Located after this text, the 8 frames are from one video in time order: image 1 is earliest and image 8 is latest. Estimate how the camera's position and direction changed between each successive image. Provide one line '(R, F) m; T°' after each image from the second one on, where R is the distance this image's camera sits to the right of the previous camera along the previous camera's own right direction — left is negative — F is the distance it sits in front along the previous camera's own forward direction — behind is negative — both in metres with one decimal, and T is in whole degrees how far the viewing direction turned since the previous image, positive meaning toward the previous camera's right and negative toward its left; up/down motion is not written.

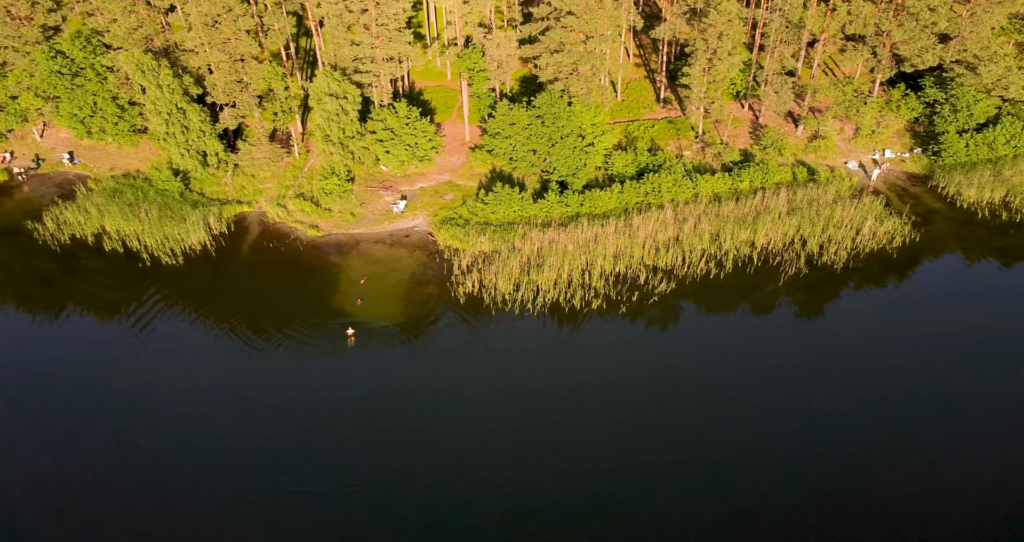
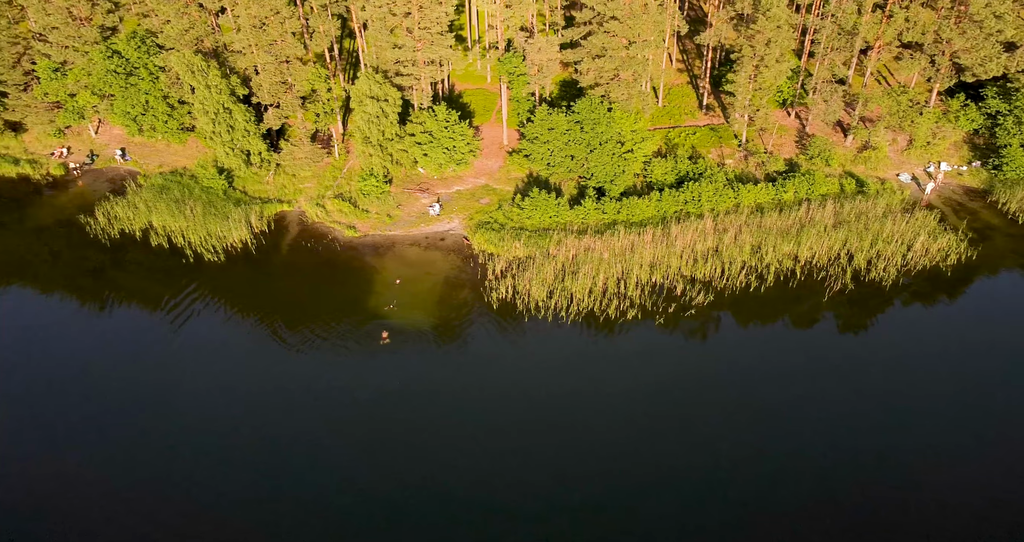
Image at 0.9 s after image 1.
(+1.8, +0.6) m; -4°
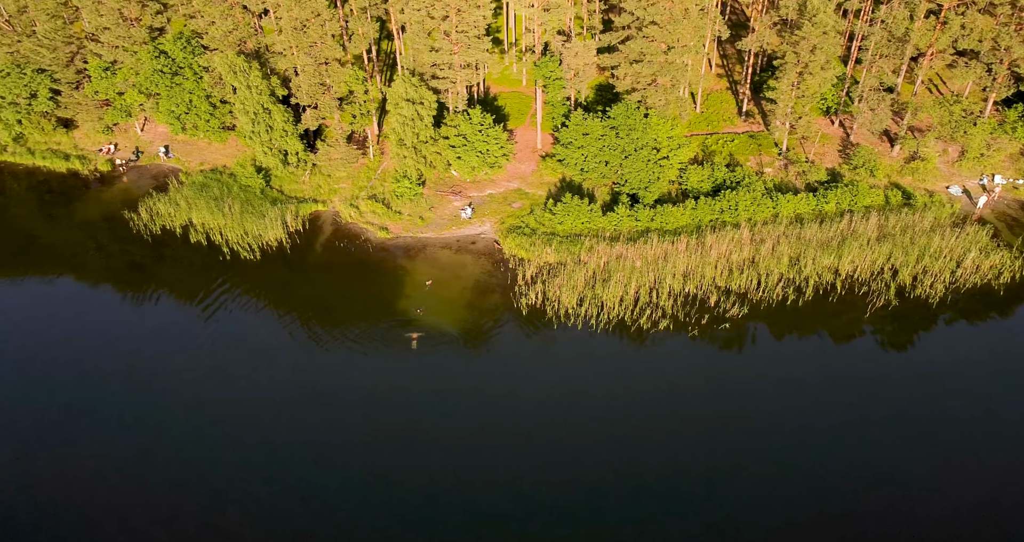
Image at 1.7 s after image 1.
(+1.6, +0.7) m; -4°
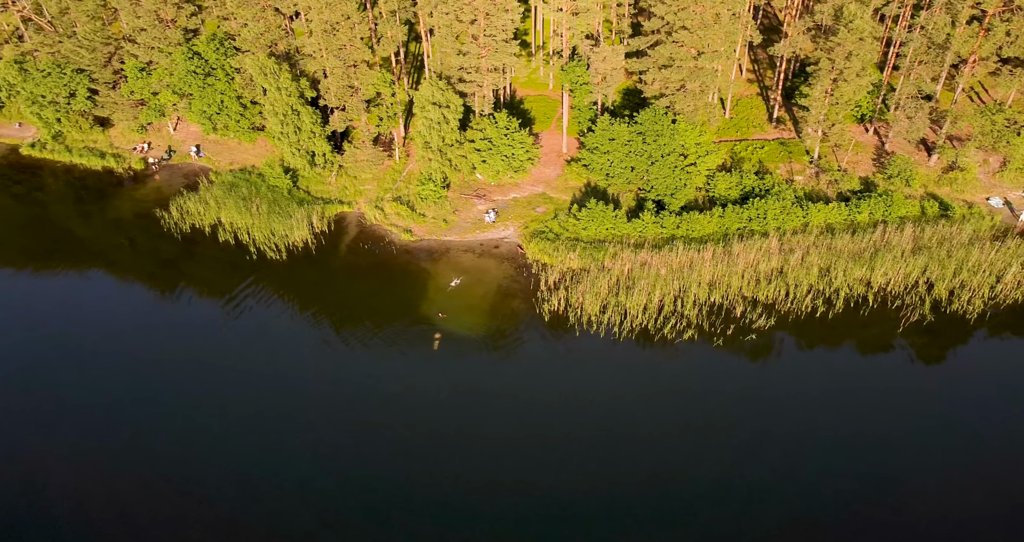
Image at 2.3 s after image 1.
(+1.2, +0.5) m; -3°
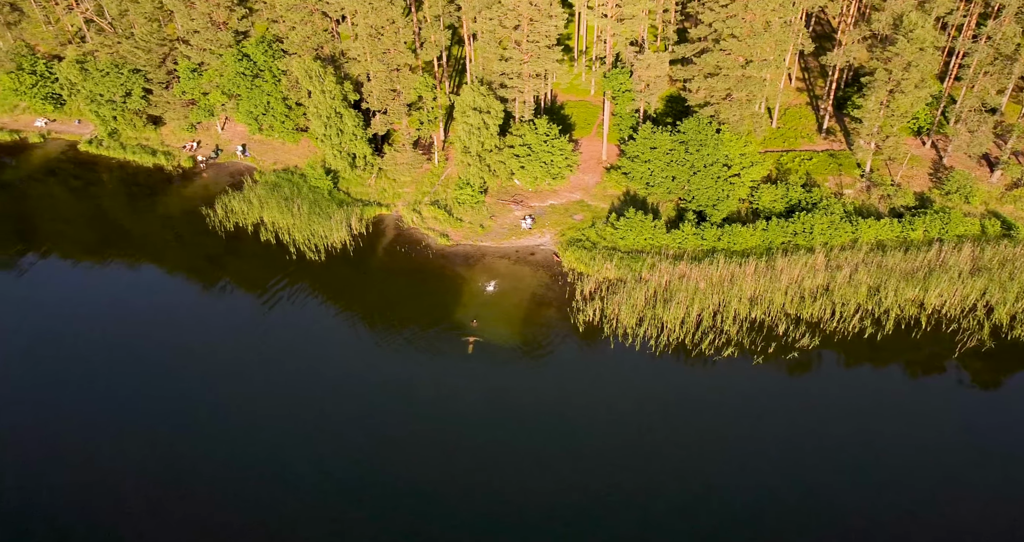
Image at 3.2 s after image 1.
(+1.6, +1.0) m; -4°
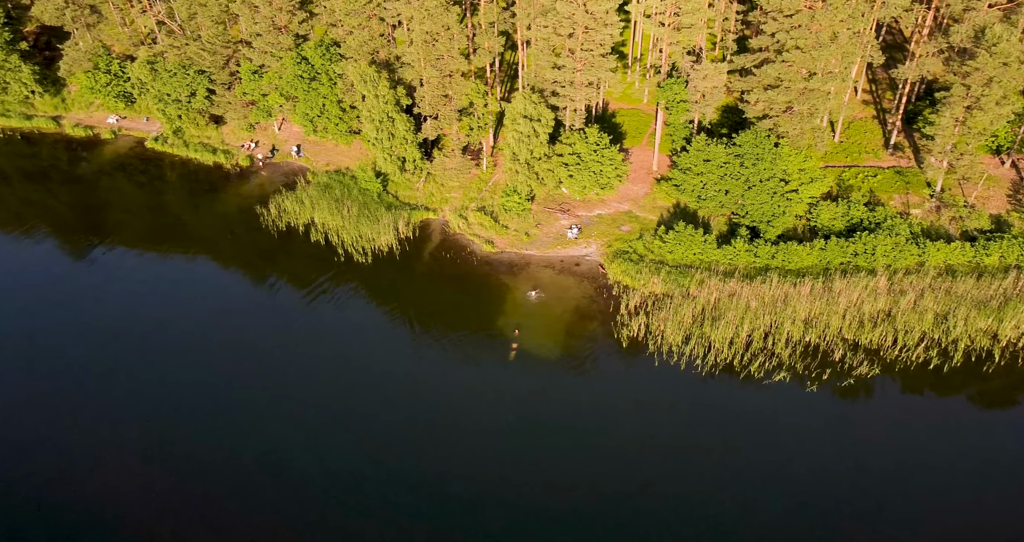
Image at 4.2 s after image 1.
(+1.9, +1.3) m; -5°
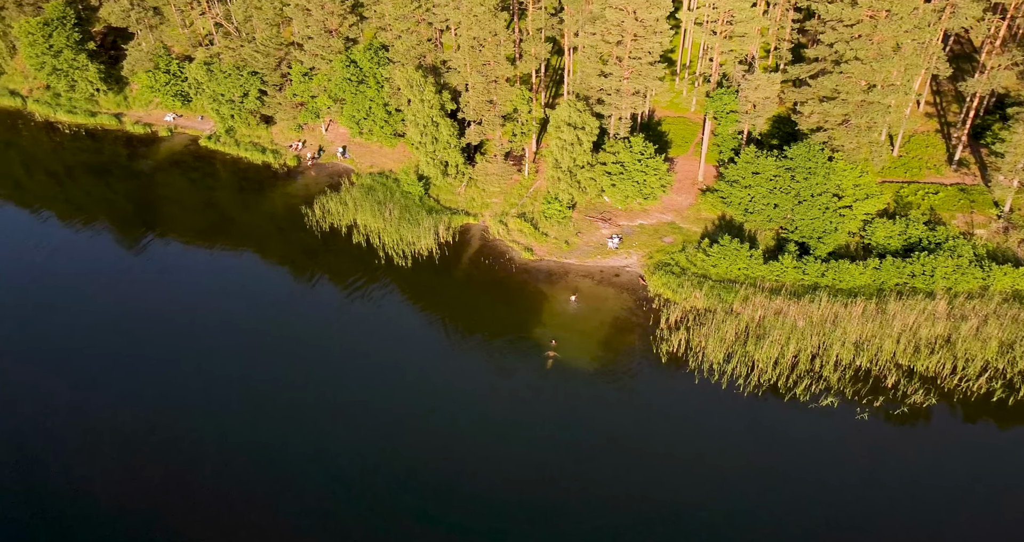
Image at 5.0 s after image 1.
(+1.4, +1.2) m; -4°
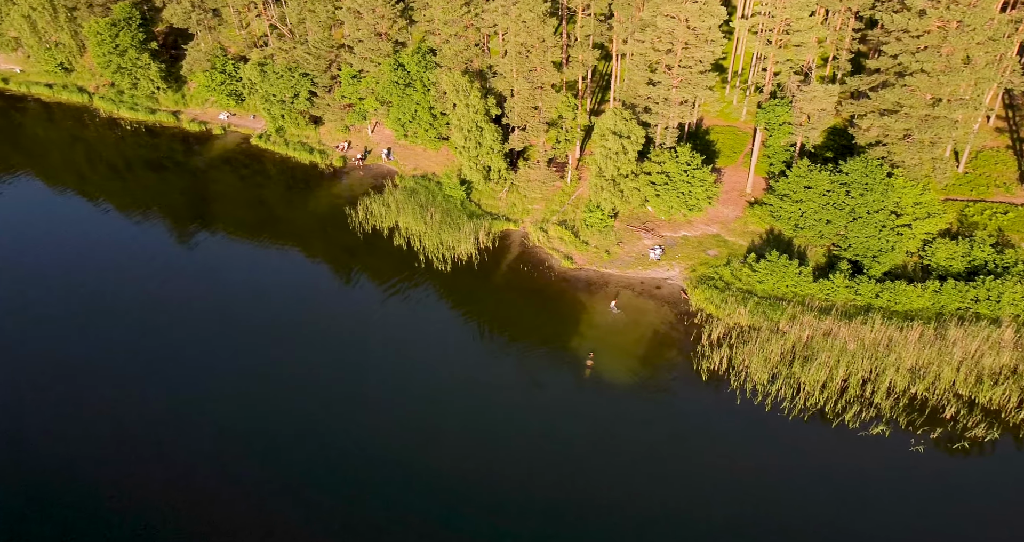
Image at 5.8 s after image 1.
(+1.2, +1.2) m; -4°
